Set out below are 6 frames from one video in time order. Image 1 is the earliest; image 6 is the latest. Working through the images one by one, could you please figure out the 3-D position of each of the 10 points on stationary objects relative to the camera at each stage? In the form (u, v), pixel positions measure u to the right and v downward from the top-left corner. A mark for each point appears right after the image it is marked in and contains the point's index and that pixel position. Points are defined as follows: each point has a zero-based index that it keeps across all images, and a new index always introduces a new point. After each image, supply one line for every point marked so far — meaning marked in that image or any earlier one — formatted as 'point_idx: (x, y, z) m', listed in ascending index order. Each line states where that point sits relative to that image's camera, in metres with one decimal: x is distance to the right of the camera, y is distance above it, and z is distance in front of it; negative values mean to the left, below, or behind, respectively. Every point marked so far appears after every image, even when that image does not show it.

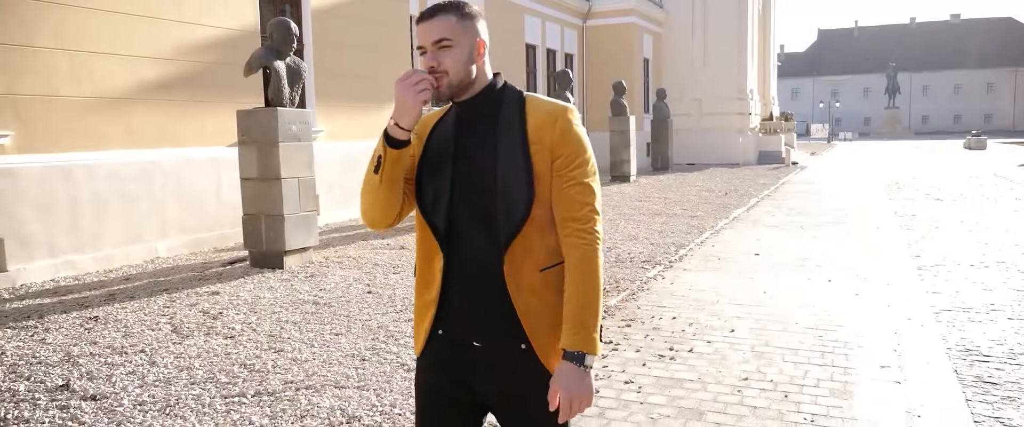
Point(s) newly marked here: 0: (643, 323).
0: (+0.9, -0.7, +5.0) m
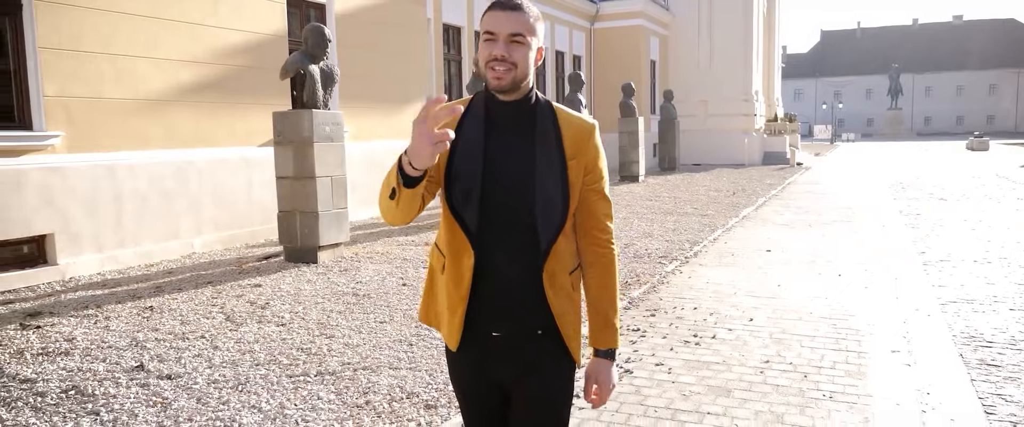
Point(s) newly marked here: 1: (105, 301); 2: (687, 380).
0: (+1.1, -0.7, +5.4) m
1: (-3.1, -0.7, +5.9) m
2: (+0.9, -0.9, +3.9) m
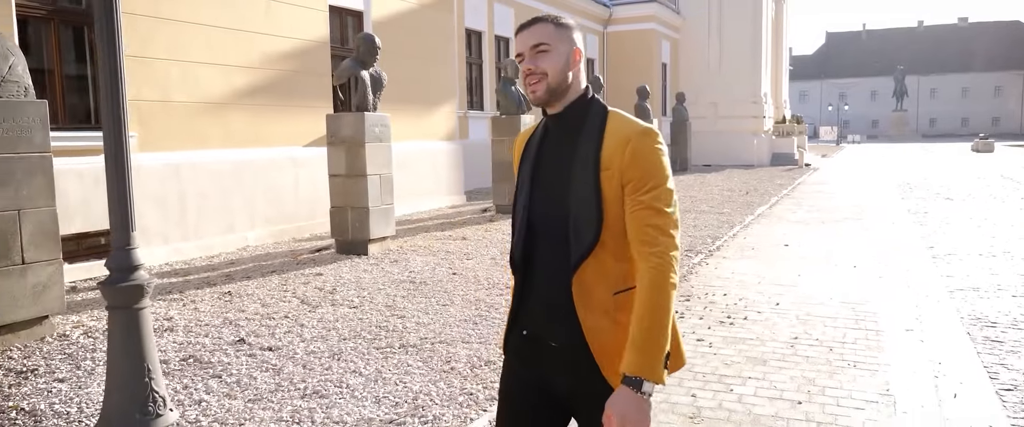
0: (+1.4, -0.6, +5.9) m
1: (-2.7, -0.6, +6.4) m
2: (+1.3, -0.8, +4.5) m
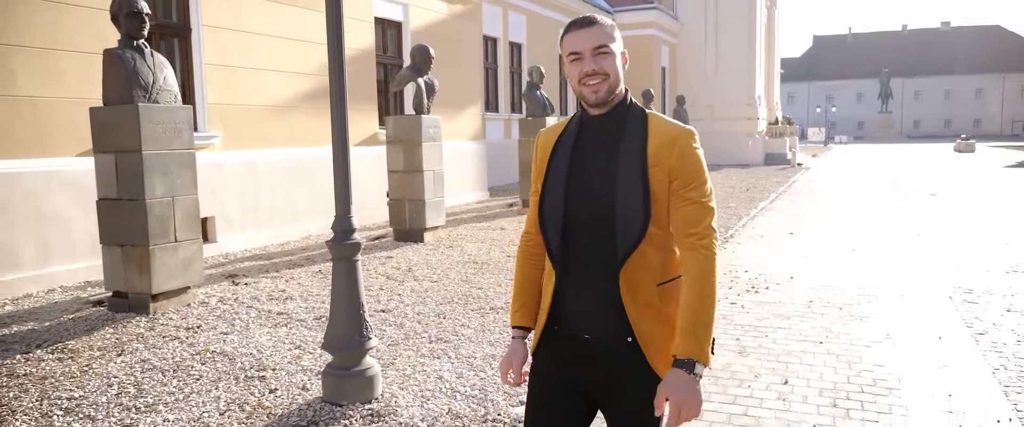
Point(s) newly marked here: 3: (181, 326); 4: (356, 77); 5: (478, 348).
0: (+1.9, -0.5, +6.9) m
1: (-2.3, -0.5, +7.4) m
2: (+1.8, -0.7, +5.5) m
3: (-2.3, -0.8, +5.2) m
4: (-2.2, +1.9, +10.6) m
5: (-0.2, -0.8, +4.6) m
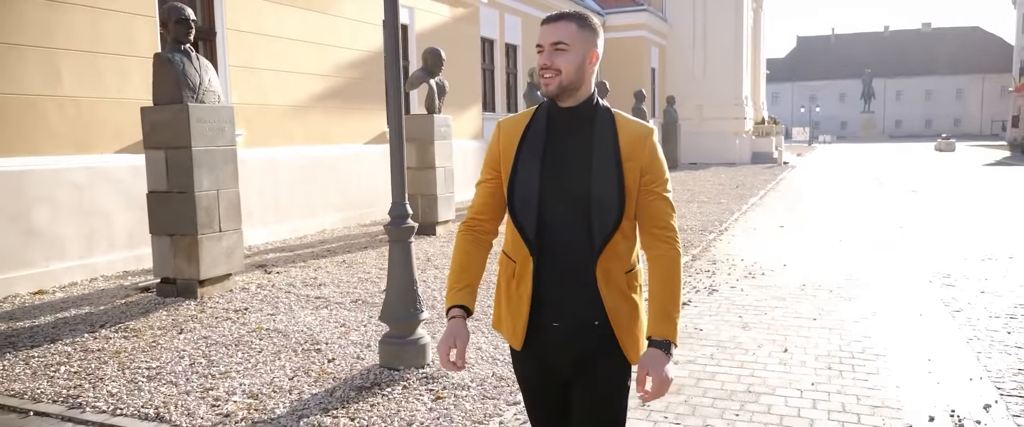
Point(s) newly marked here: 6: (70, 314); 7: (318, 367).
0: (+2.1, -0.5, +7.5) m
1: (-2.1, -0.5, +7.8) m
2: (+1.9, -0.6, +6.0) m
3: (-2.1, -0.7, +5.7) m
4: (-2.1, +2.0, +11.1) m
5: (0.0, -0.7, +5.1) m
6: (-3.3, -0.7, +5.7) m
7: (-1.1, -0.9, +4.3) m
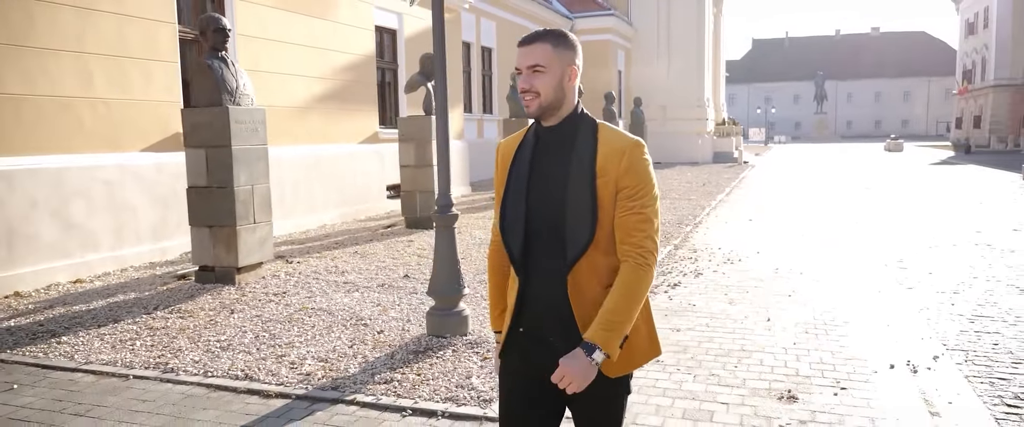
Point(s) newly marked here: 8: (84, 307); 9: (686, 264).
0: (+2.1, -0.4, +8.3) m
1: (-2.2, -0.4, +8.4) m
2: (+2.0, -0.6, +6.8) m
3: (-2.0, -0.6, +6.2) m
4: (-2.3, +2.0, +11.7) m
5: (+0.1, -0.7, +5.8) m
6: (-3.2, -0.7, +6.2) m
7: (-0.9, -0.8, +4.9) m
8: (-3.3, -0.7, +5.9) m
9: (+1.7, -0.5, +7.4) m
